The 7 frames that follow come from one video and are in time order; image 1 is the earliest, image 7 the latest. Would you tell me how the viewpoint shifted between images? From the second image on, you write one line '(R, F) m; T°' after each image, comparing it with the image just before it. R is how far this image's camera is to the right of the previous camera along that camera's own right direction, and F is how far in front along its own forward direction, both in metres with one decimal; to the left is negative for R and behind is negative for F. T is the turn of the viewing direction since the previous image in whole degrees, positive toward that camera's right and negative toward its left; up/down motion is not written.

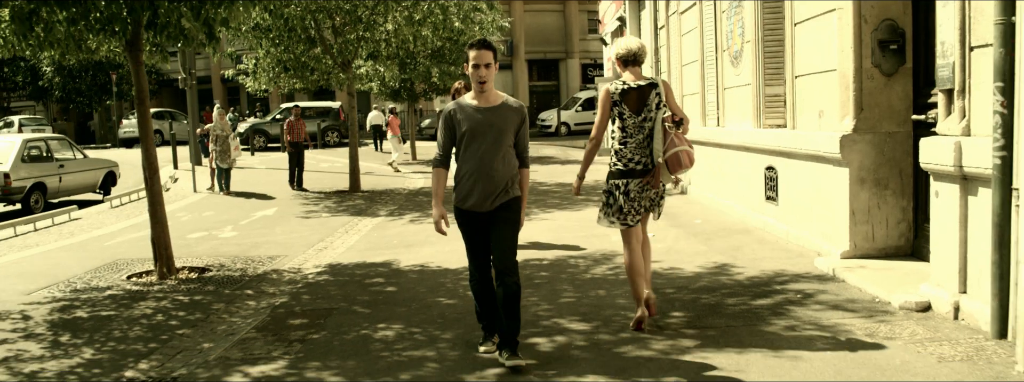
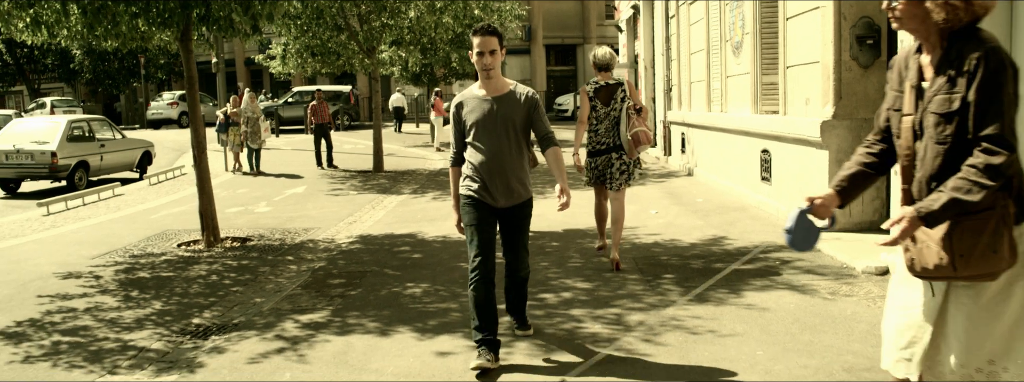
(0.0, -0.9) m; -1°
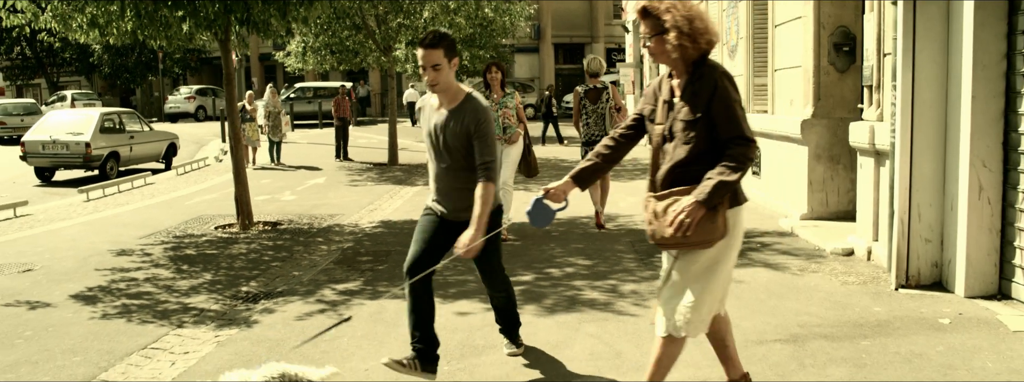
(0.0, -0.9) m; 0°
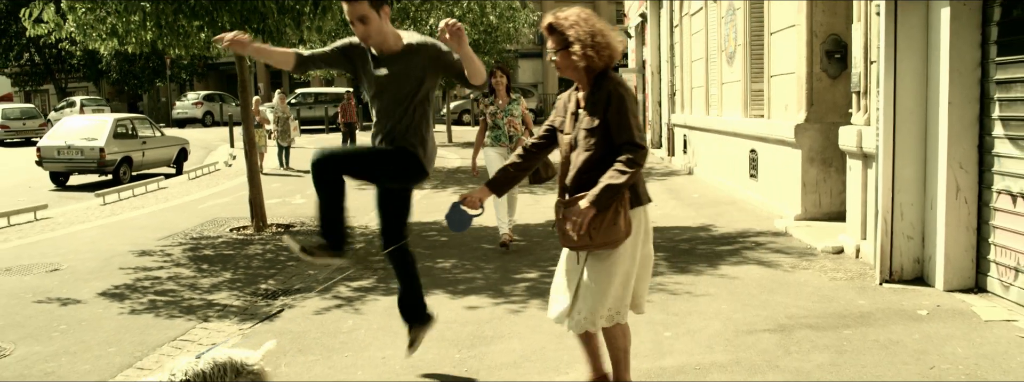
(0.0, -0.4) m; 0°
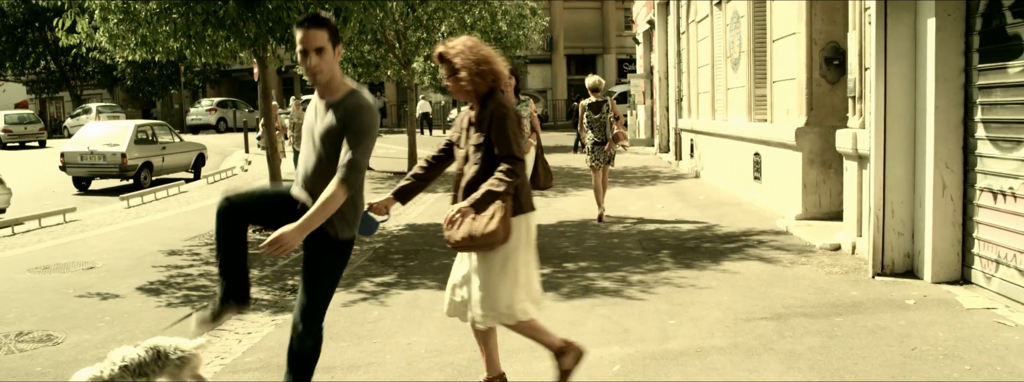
(0.0, -0.4) m; -1°
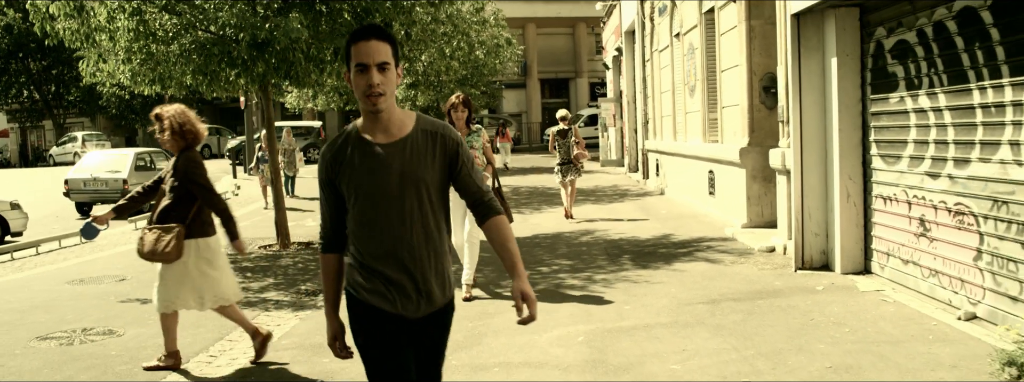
(-0.1, -1.3) m; +1°
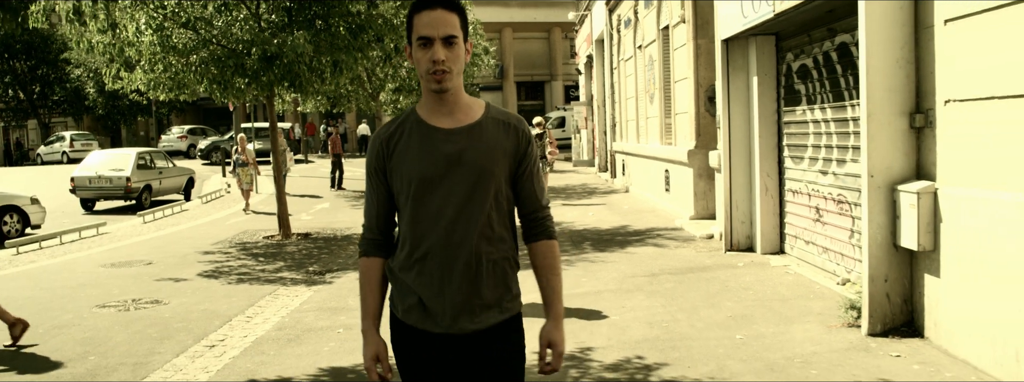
(0.0, -1.6) m; +1°
